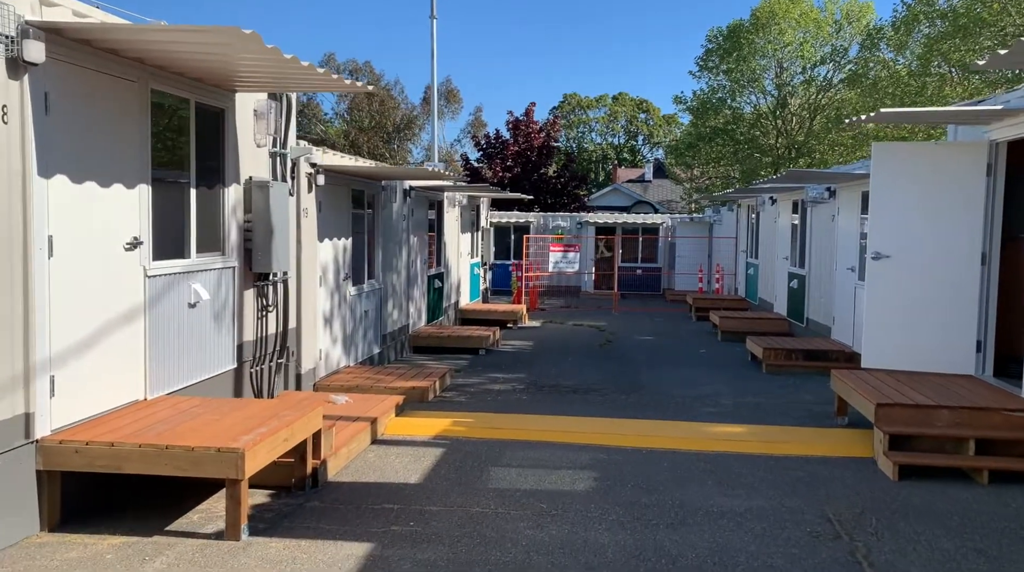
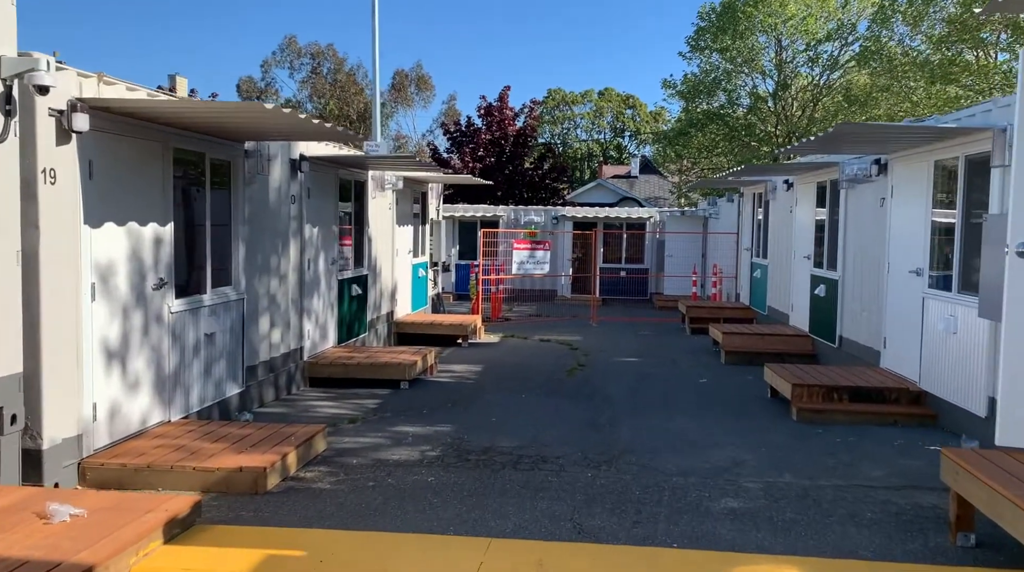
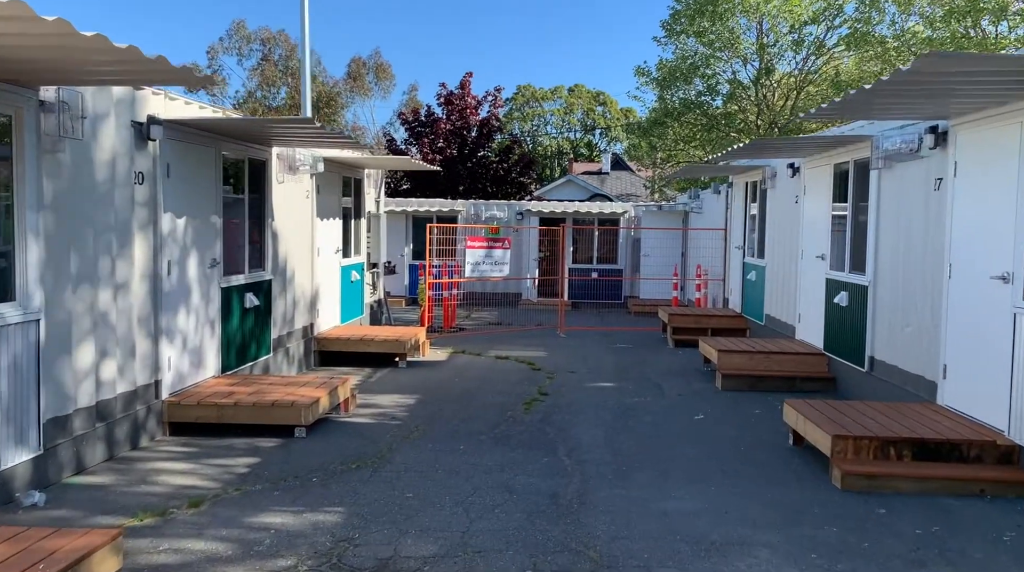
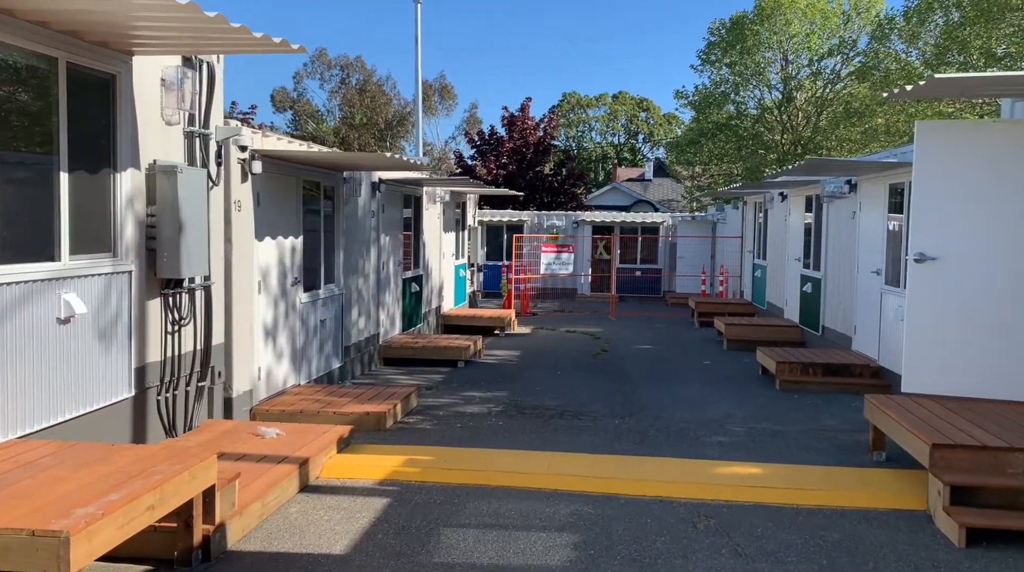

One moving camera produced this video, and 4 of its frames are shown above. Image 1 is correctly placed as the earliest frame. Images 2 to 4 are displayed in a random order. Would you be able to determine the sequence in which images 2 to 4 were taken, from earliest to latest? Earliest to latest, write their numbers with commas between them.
4, 2, 3
